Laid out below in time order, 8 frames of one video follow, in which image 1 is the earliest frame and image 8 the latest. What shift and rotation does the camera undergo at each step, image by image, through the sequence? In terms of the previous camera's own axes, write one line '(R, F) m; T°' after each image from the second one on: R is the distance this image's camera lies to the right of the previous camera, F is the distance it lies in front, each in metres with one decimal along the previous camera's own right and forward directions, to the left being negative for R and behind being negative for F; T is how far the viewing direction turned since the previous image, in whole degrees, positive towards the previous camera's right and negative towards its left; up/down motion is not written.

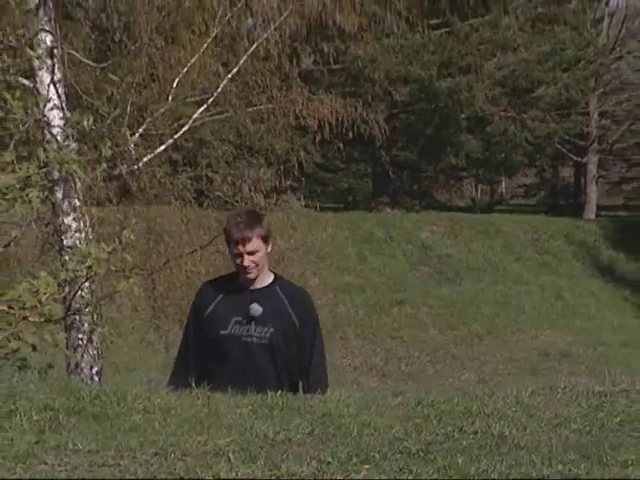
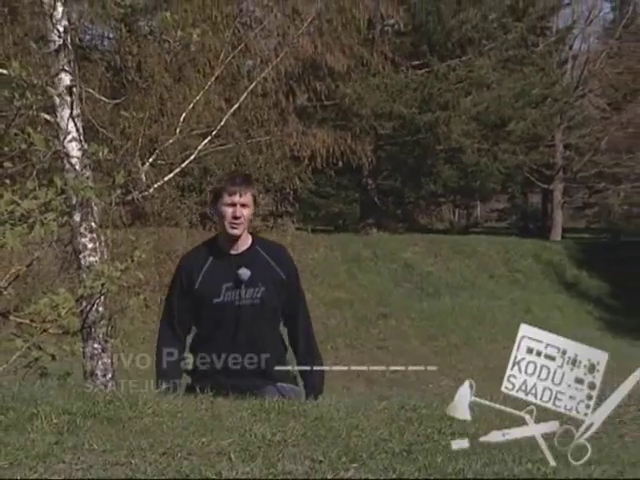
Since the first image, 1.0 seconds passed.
(+0.5, -0.5) m; -4°
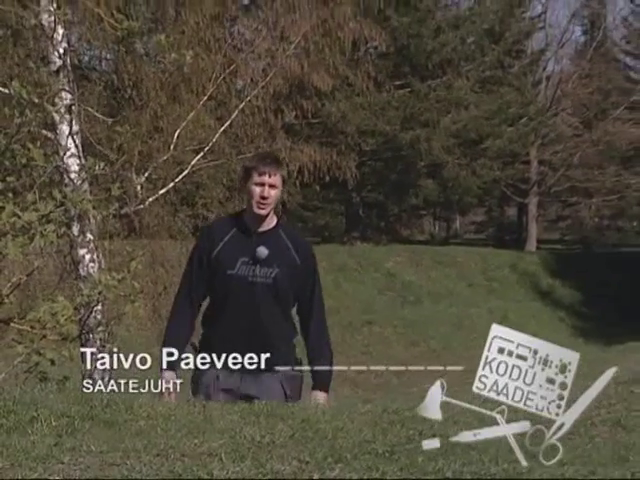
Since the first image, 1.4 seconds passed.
(0.0, -0.3) m; 0°
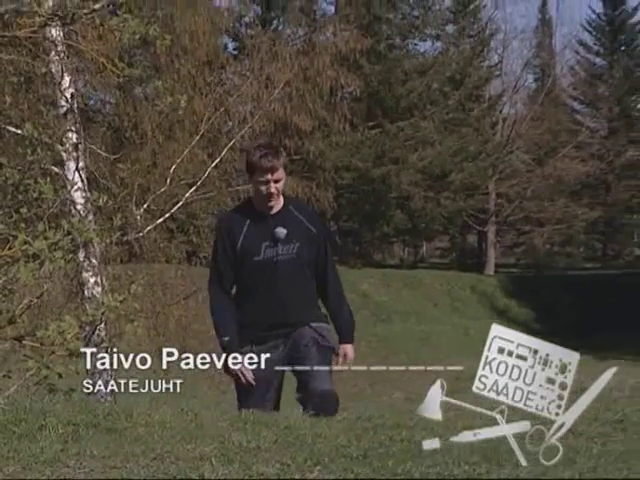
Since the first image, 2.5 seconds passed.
(0.0, -0.7) m; +1°
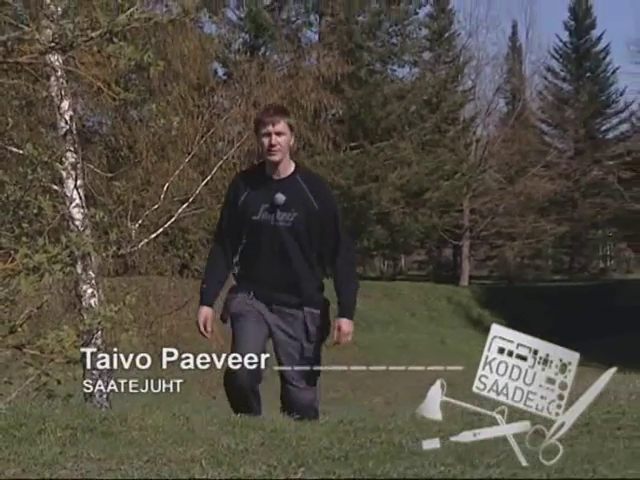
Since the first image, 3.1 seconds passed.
(0.0, -0.4) m; +1°
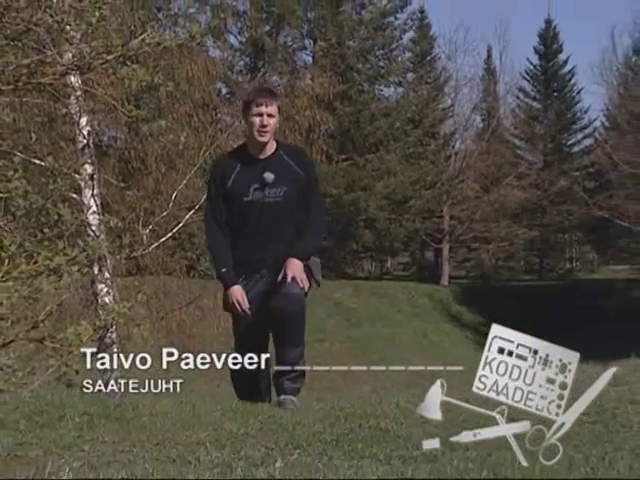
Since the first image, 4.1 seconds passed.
(0.0, -0.7) m; 0°
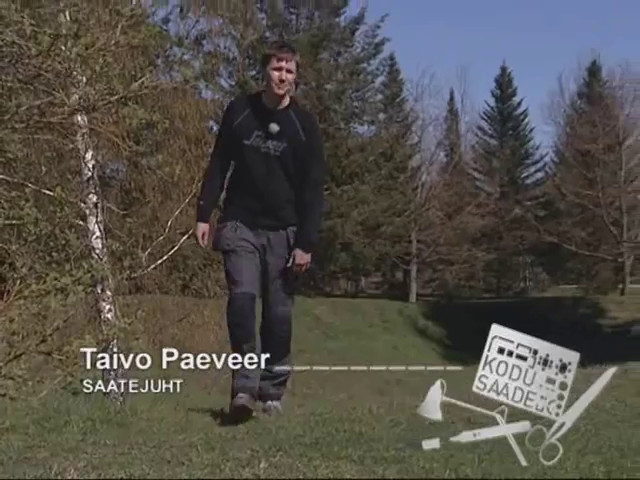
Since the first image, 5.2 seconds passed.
(-0.1, -0.9) m; +1°
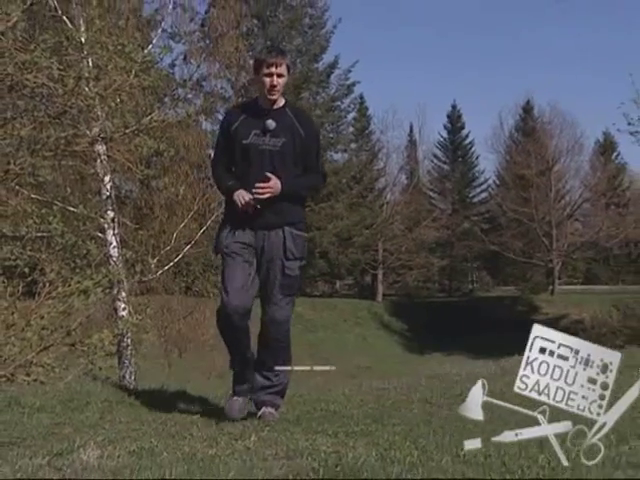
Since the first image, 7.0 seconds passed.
(0.0, -1.6) m; +1°
